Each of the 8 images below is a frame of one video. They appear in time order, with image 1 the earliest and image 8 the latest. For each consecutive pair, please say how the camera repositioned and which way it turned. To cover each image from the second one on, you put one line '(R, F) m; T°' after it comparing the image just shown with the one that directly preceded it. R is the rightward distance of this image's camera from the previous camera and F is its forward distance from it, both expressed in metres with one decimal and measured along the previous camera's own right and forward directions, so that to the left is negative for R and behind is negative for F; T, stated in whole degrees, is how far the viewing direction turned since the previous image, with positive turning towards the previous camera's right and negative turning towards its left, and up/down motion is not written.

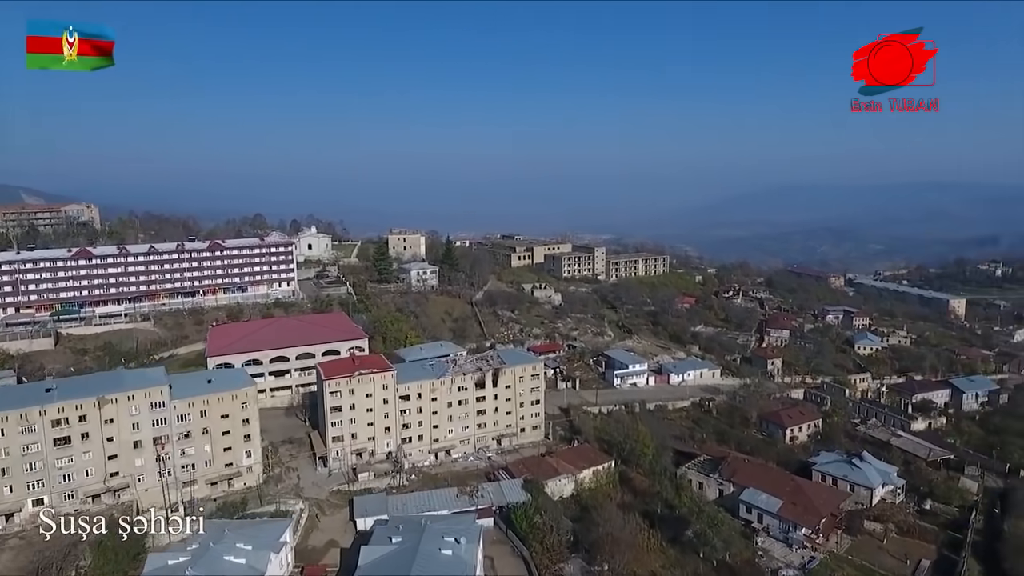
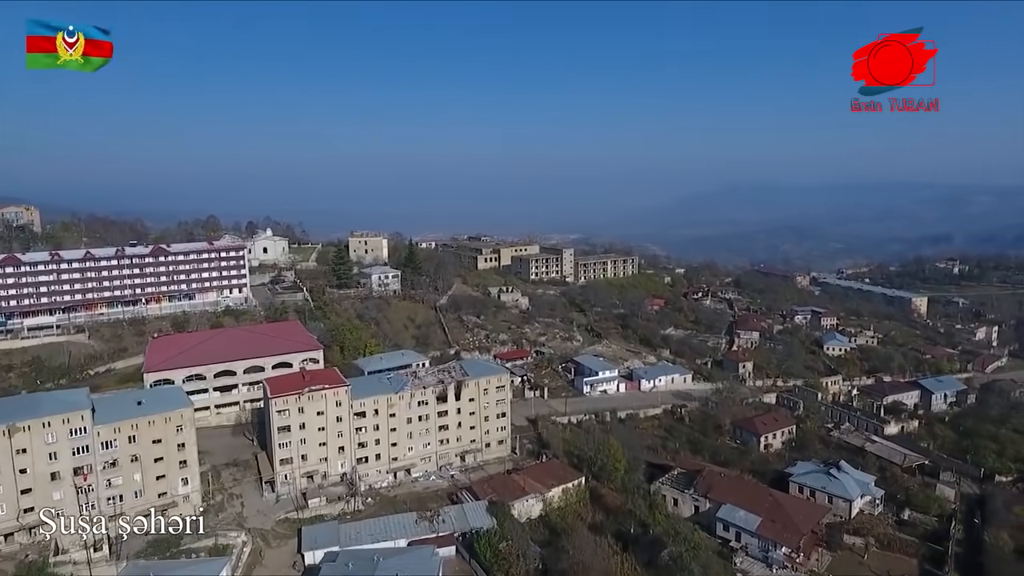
(+0.1, +0.7) m; +3°
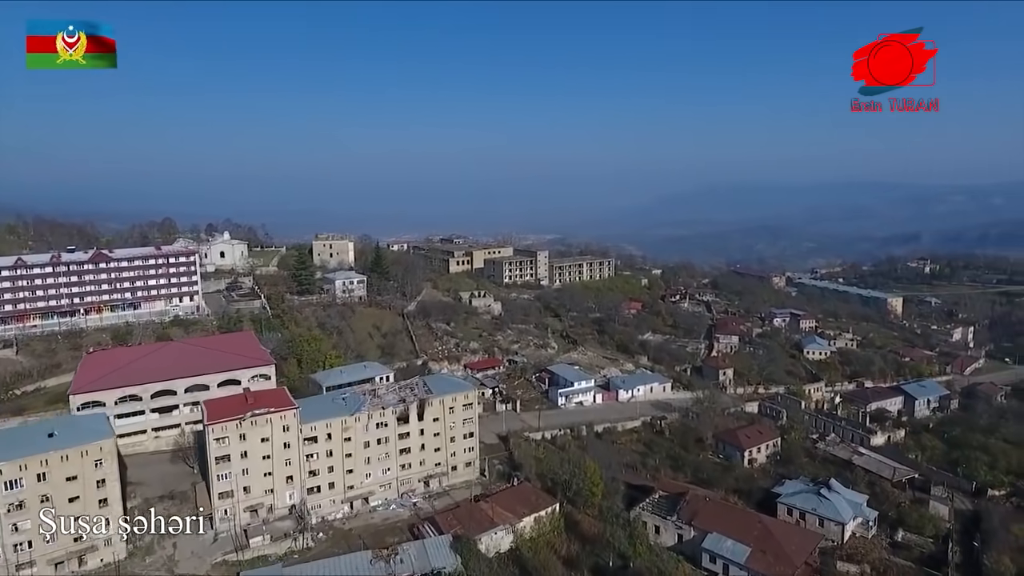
(+0.2, +0.9) m; +2°
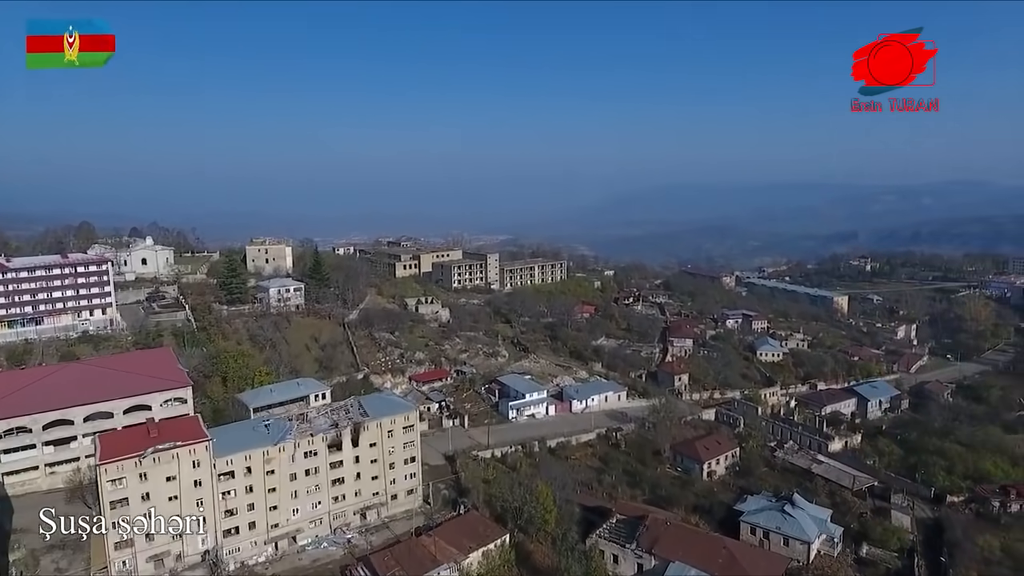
(+0.2, +0.9) m; +4°
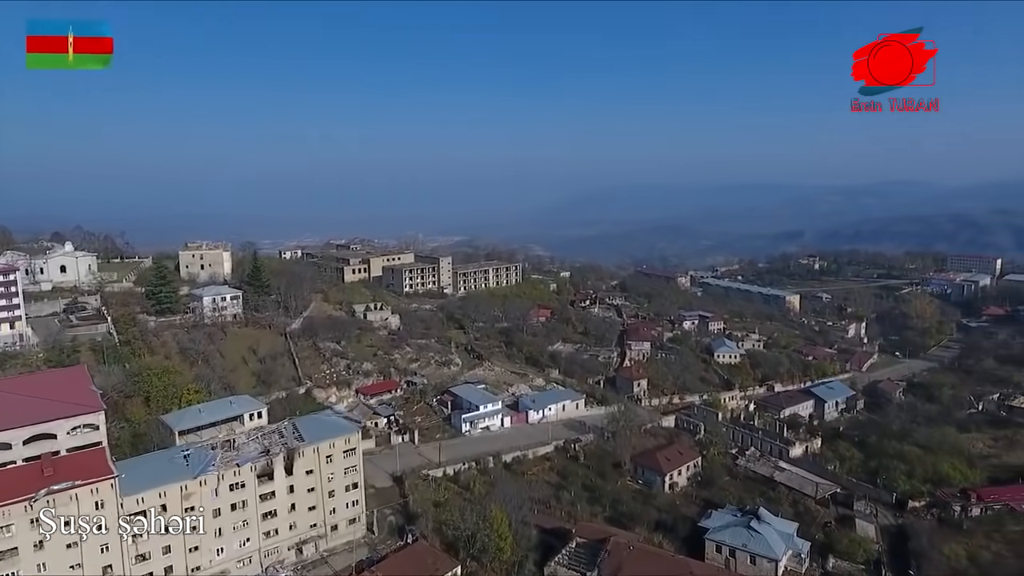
(+0.1, +0.7) m; +4°
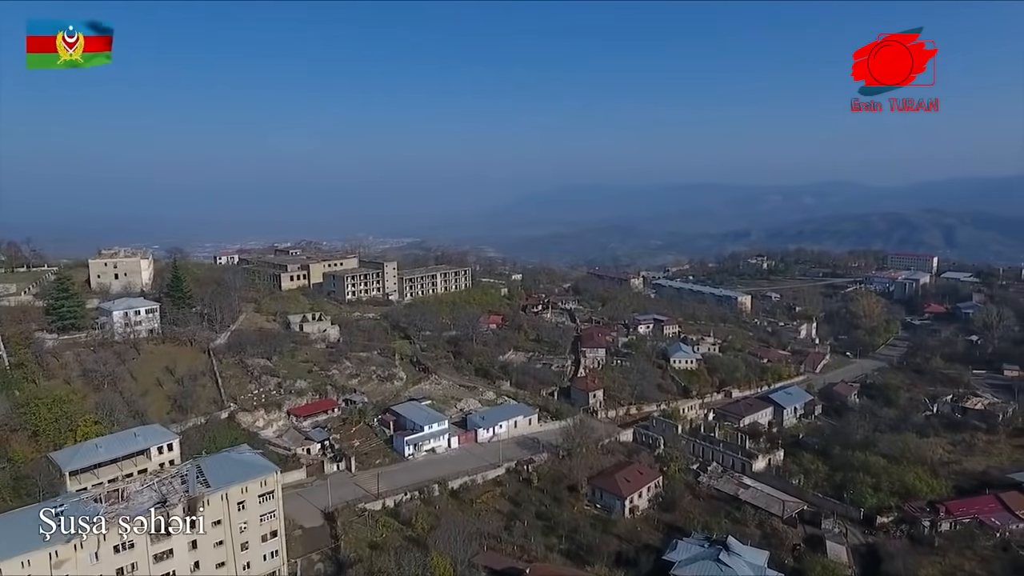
(+0.2, +1.1) m; +4°
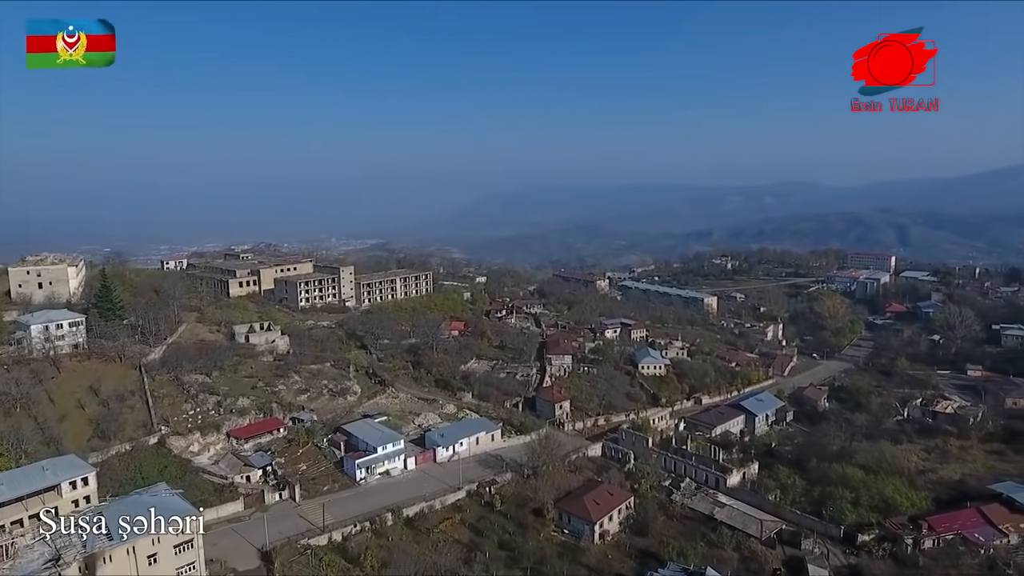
(+0.1, +0.9) m; +3°
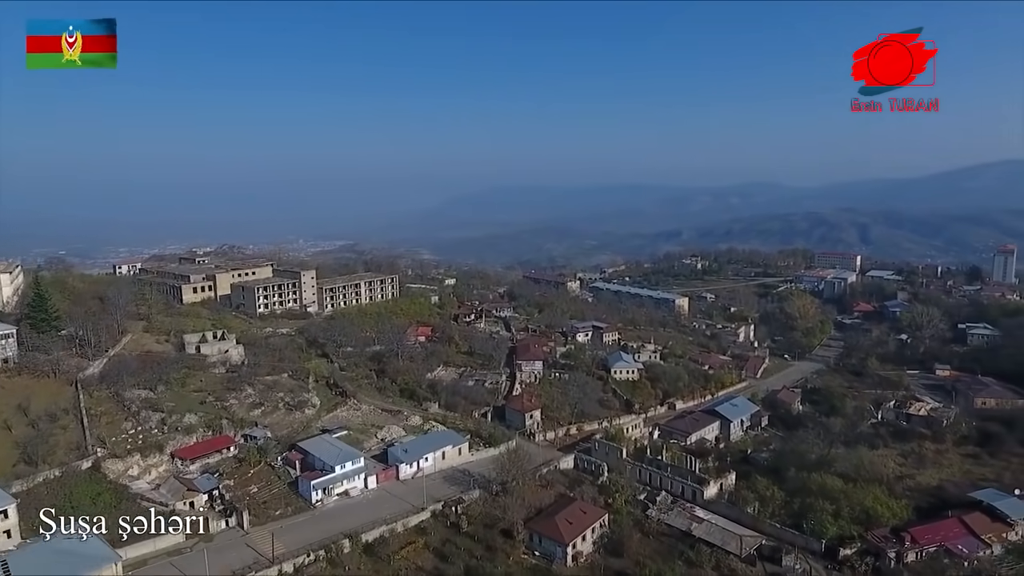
(+0.1, +0.7) m; +3°
